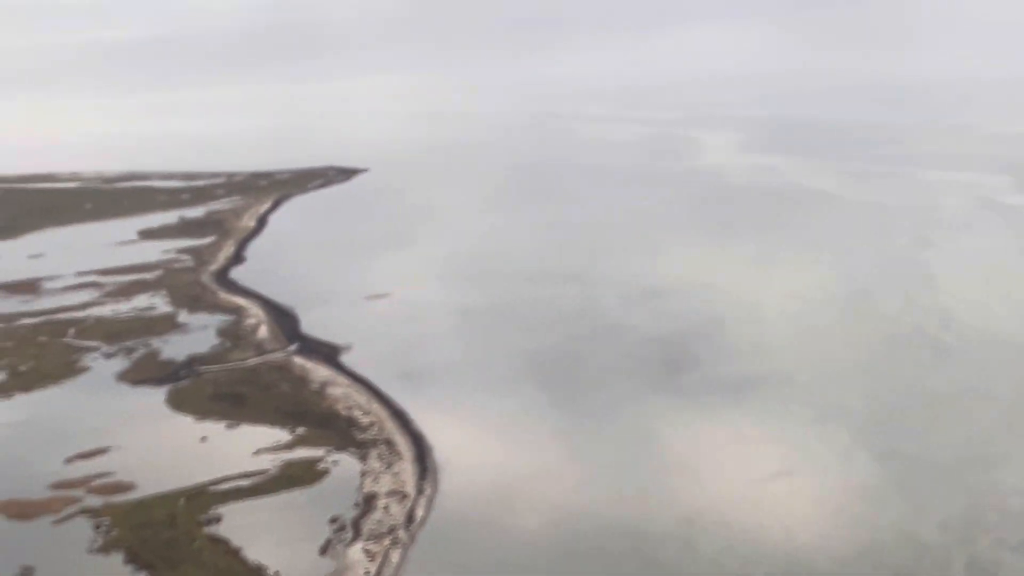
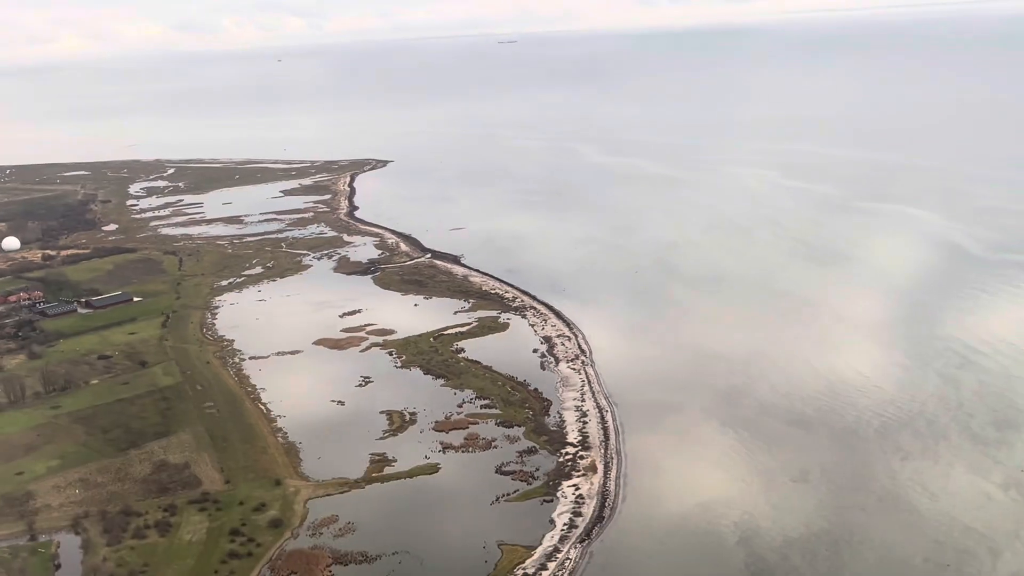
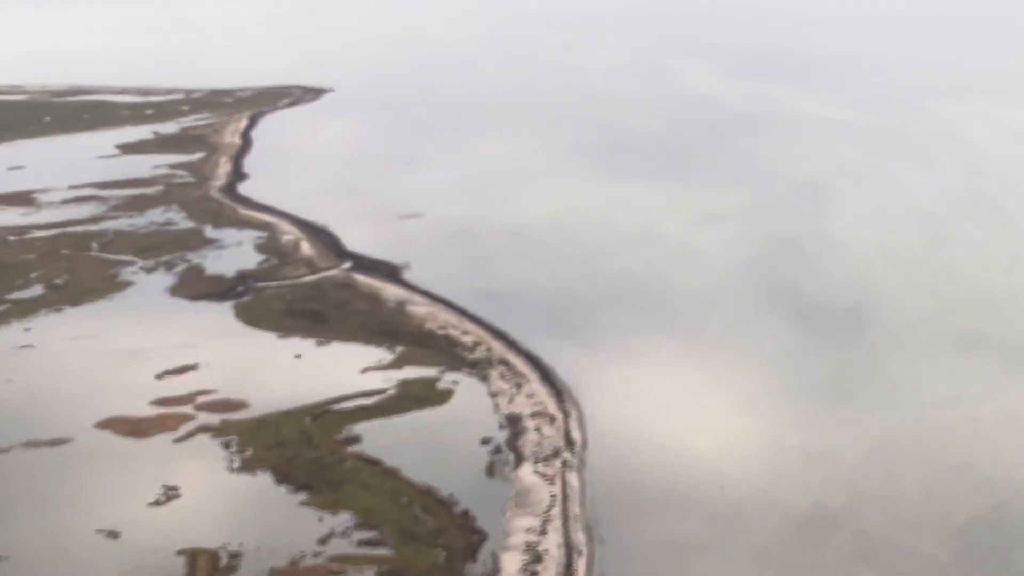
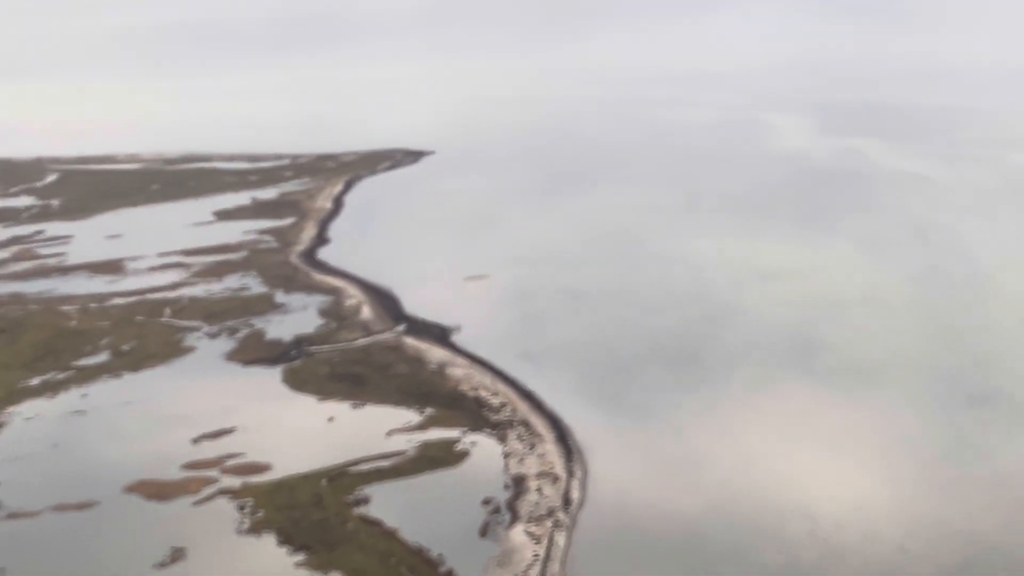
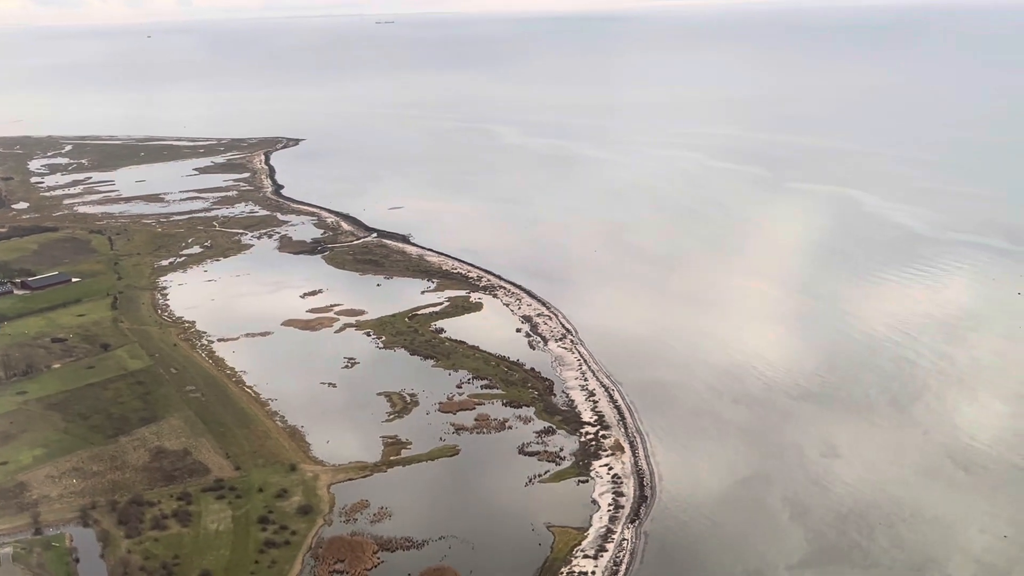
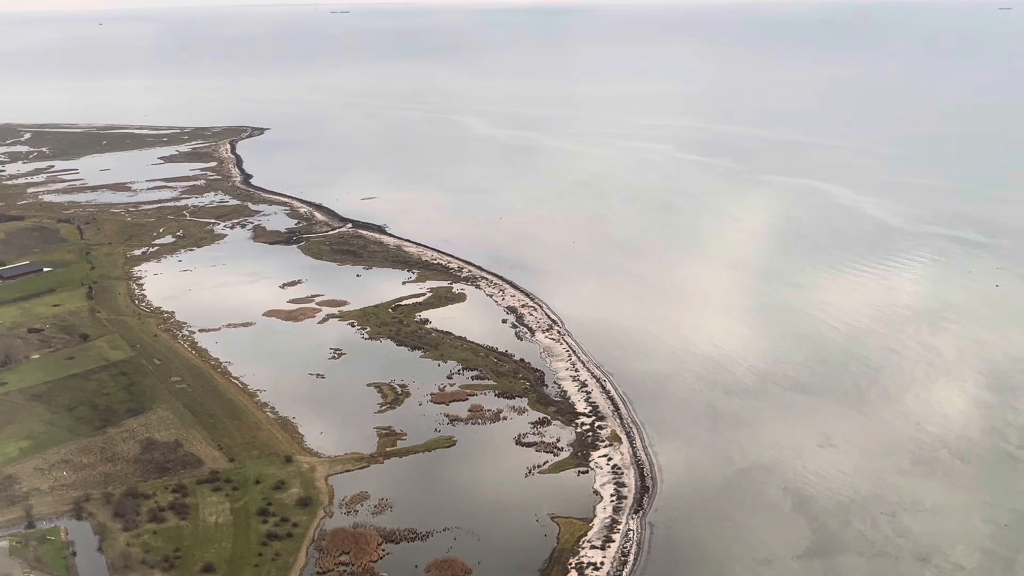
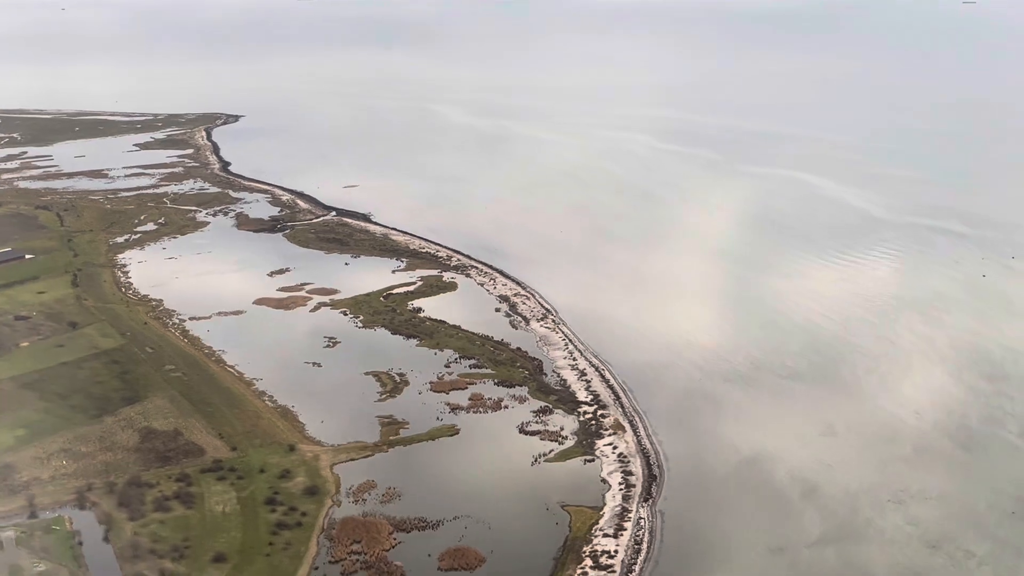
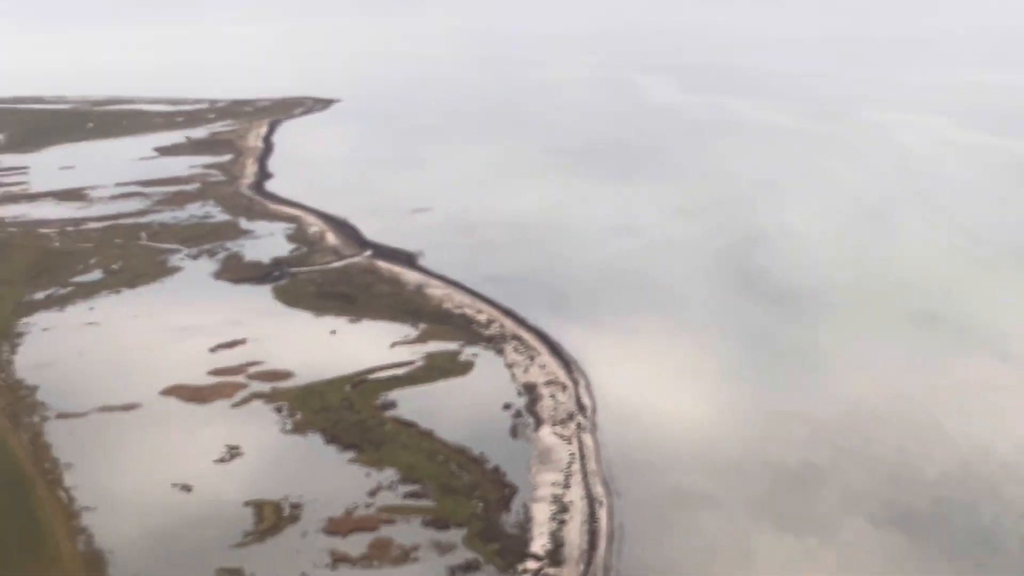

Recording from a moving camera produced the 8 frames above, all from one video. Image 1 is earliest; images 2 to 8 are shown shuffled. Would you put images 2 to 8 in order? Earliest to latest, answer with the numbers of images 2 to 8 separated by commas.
4, 3, 8, 2, 5, 6, 7
